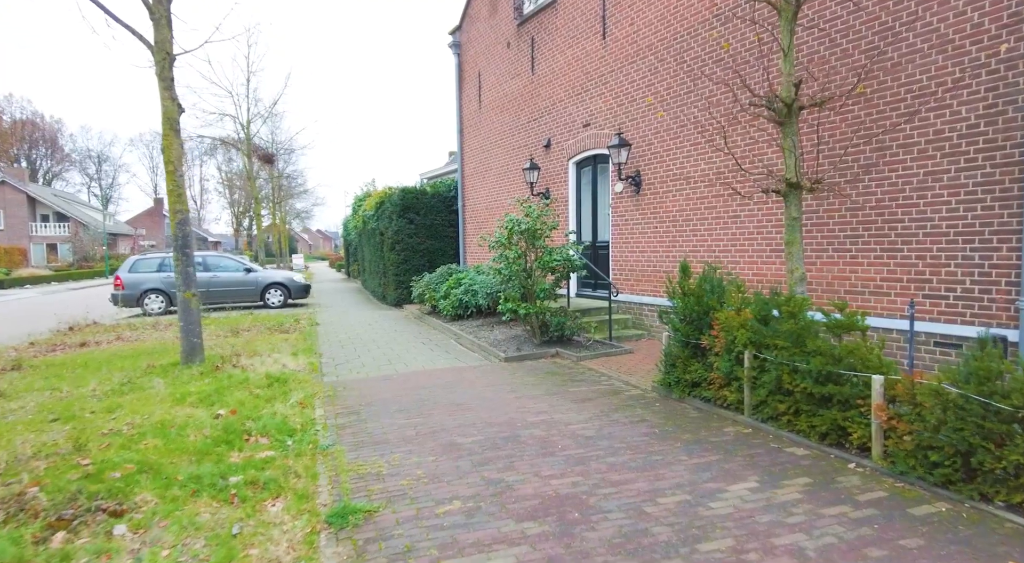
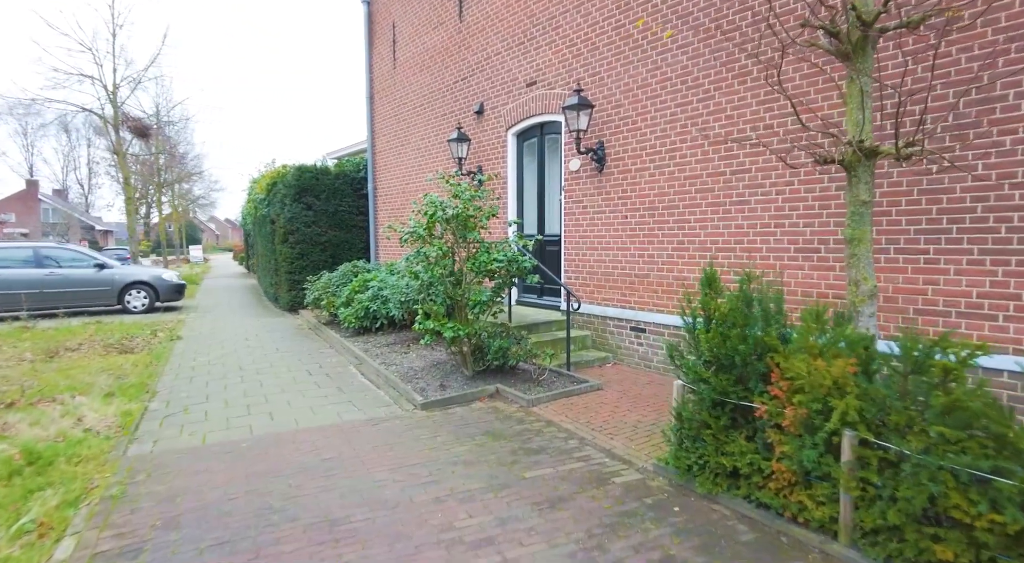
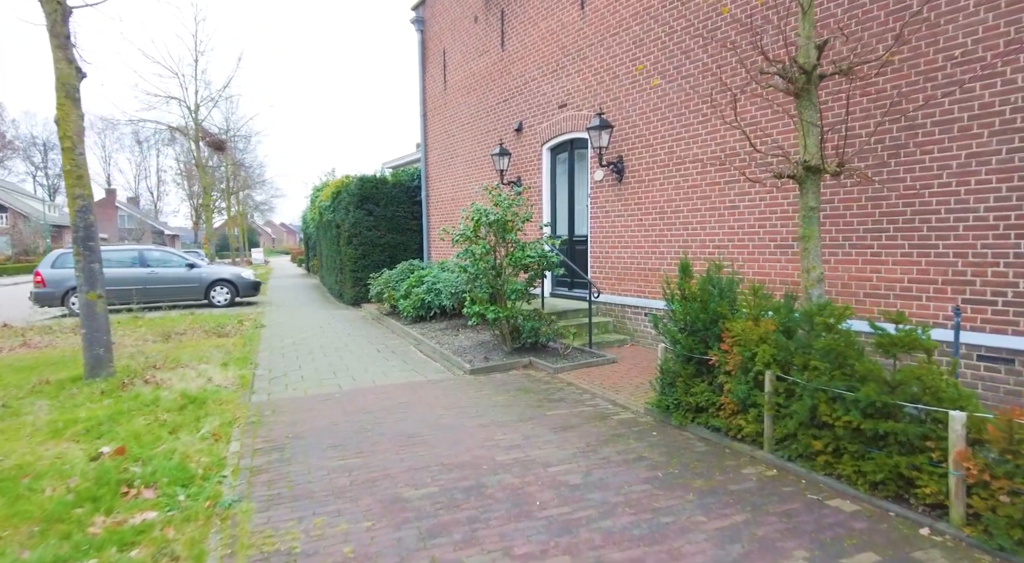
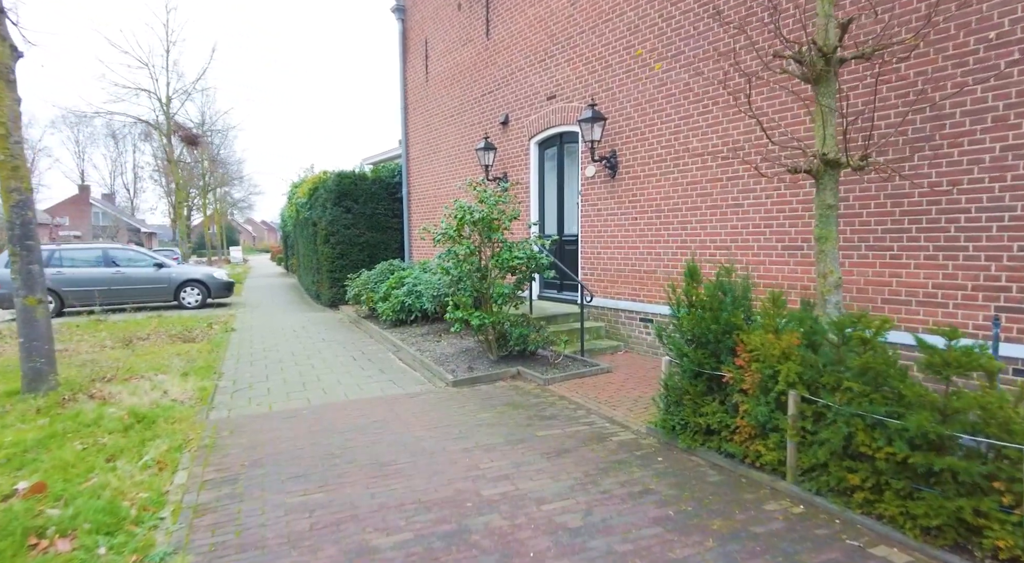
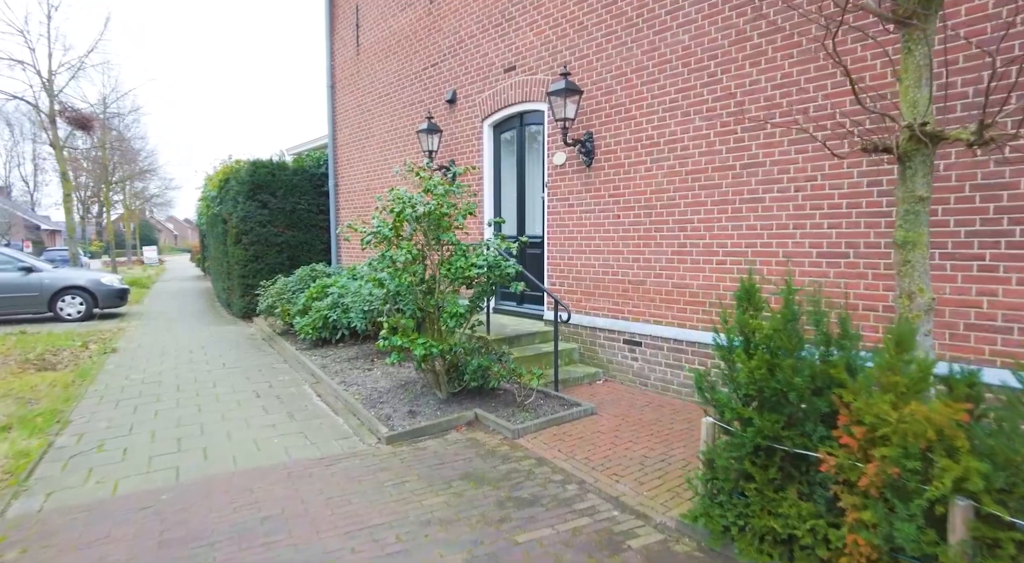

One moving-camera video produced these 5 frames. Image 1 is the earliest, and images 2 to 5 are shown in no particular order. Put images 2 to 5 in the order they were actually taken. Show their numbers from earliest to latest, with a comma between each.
3, 4, 2, 5
